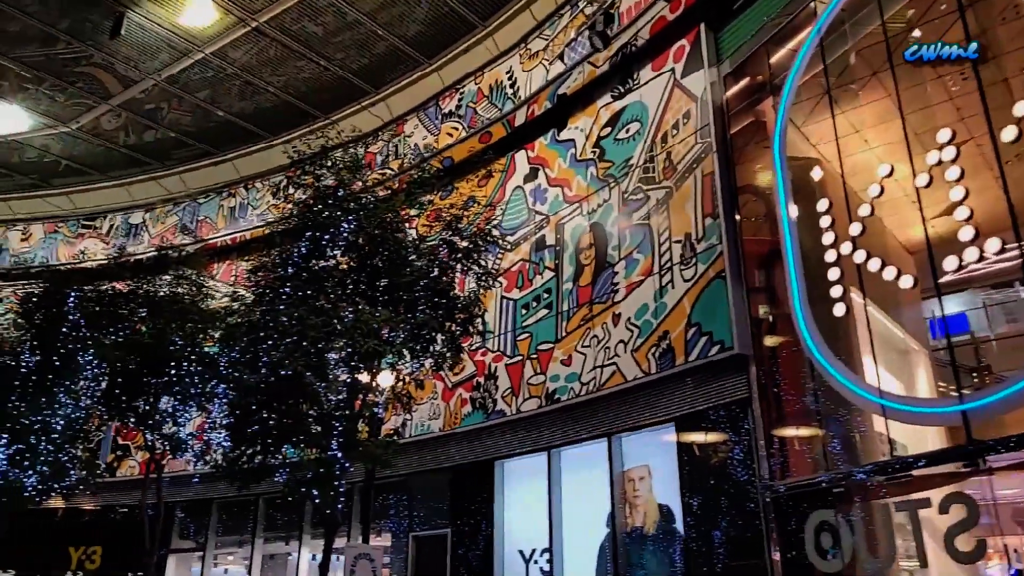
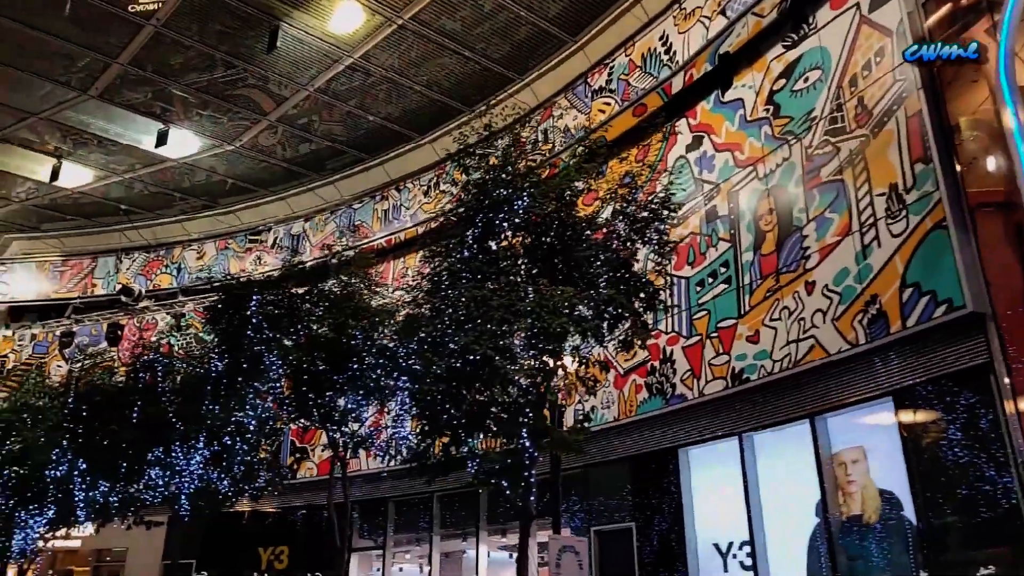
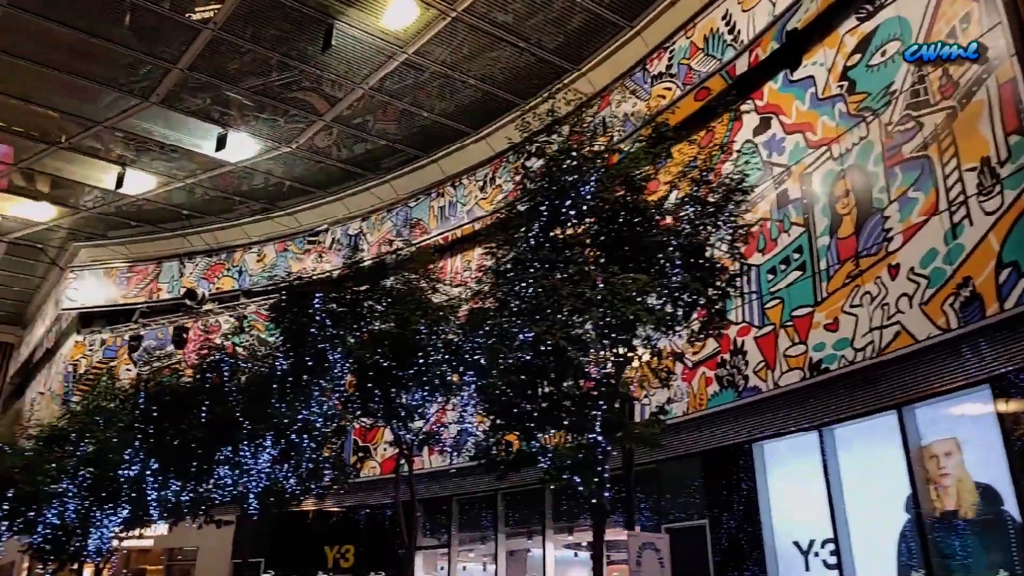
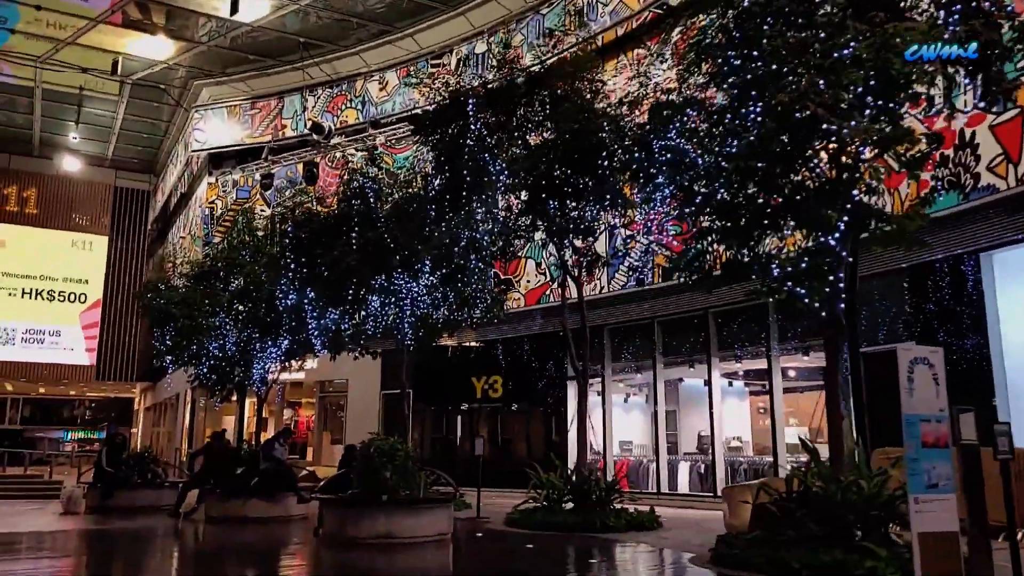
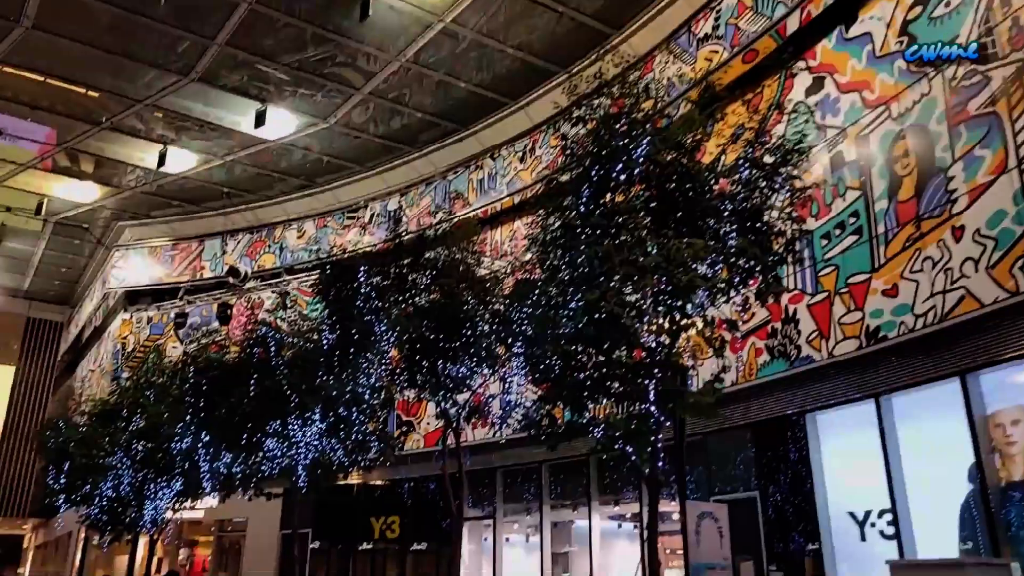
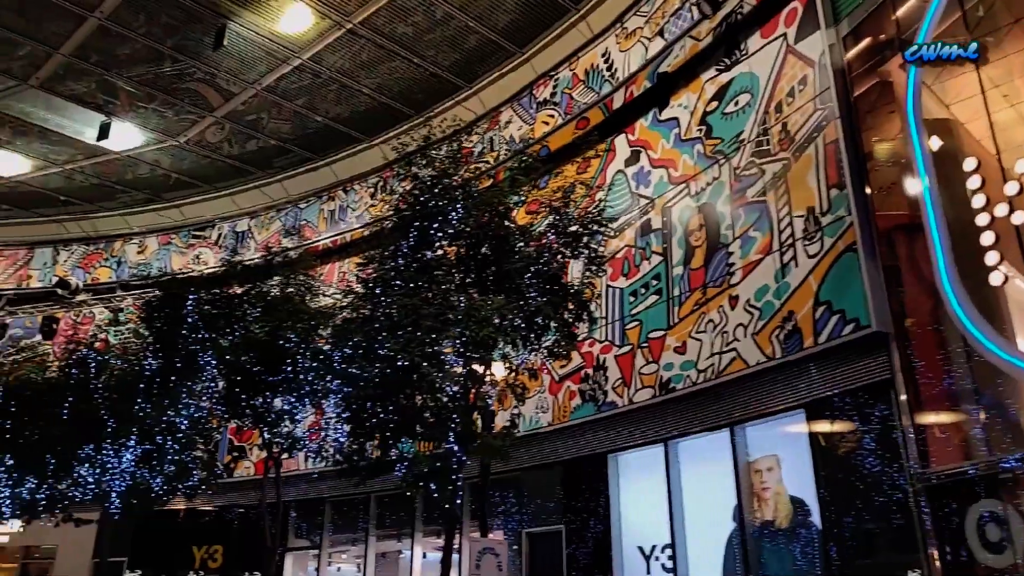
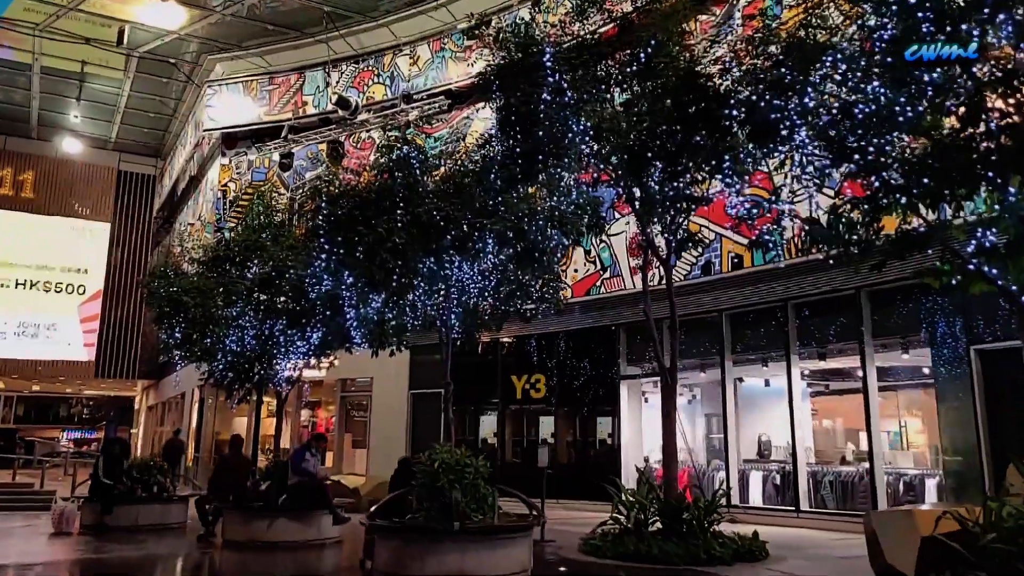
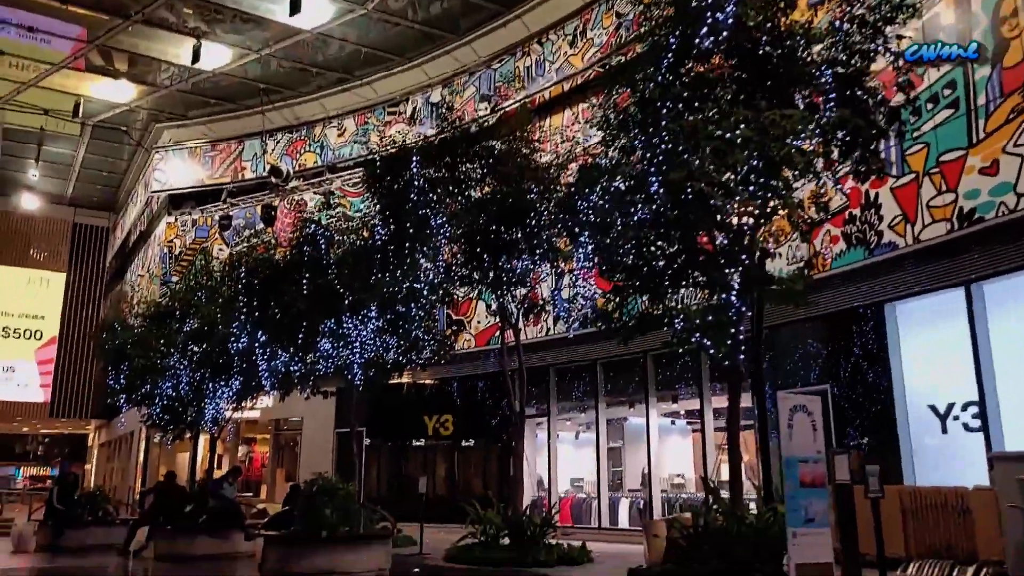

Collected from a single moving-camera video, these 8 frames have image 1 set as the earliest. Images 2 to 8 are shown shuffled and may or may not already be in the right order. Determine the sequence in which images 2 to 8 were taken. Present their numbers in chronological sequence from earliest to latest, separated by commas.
6, 2, 3, 5, 8, 4, 7
